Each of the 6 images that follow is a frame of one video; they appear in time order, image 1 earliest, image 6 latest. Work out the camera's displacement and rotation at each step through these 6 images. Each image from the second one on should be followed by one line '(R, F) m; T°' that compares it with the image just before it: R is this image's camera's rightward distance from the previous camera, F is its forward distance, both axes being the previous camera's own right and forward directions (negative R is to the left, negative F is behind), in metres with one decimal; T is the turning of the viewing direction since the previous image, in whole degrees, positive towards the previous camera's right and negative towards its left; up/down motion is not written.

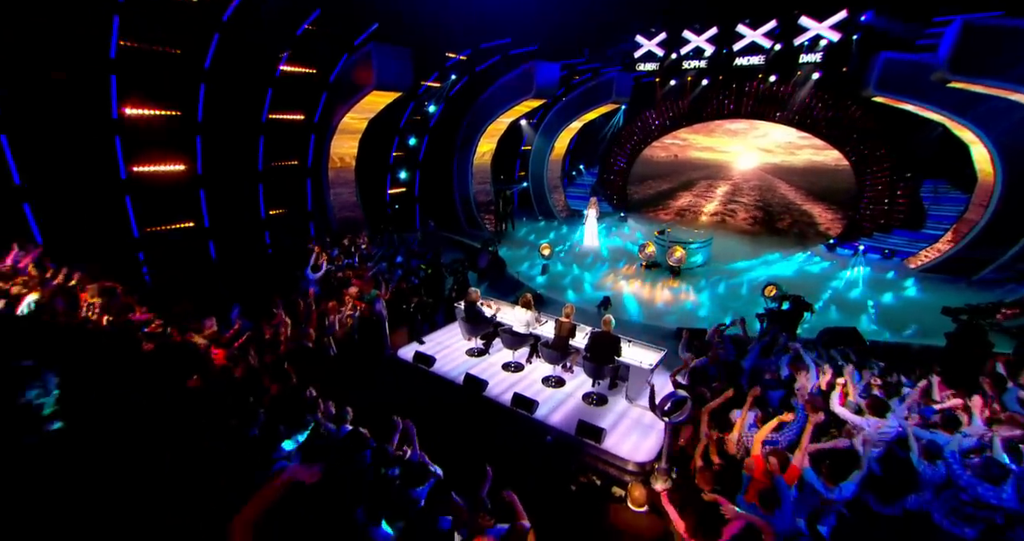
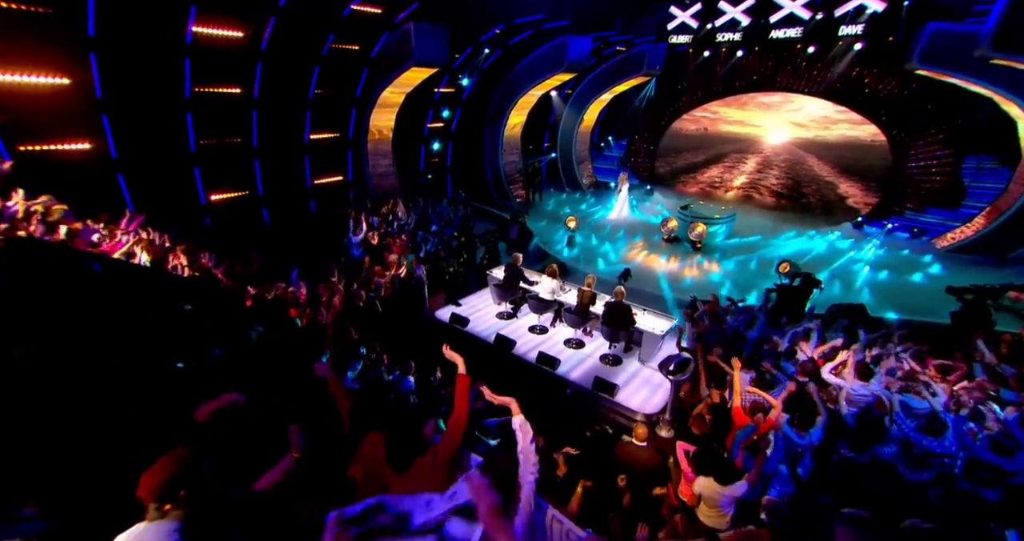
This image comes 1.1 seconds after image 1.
(0.0, -0.7) m; -3°
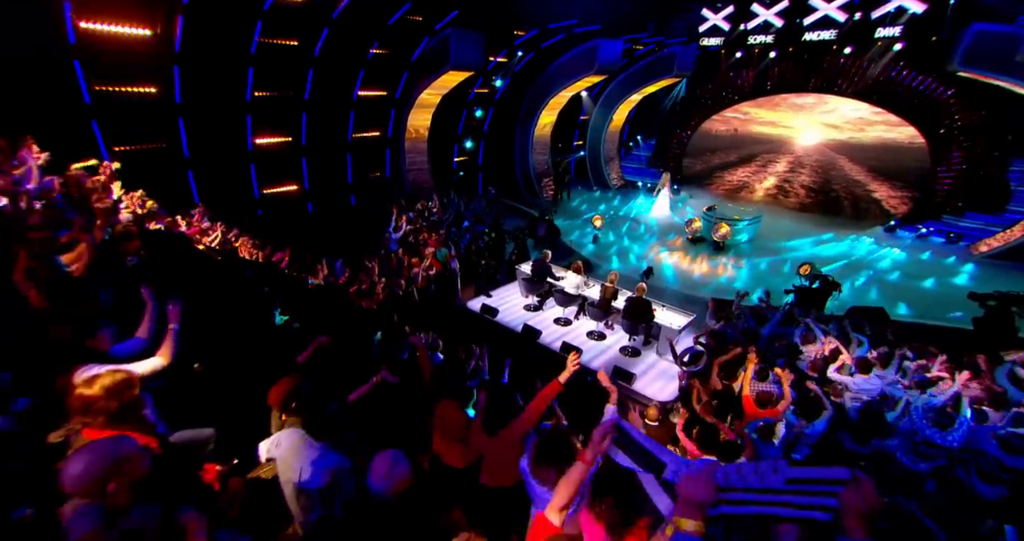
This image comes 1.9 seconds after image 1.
(0.0, -0.5) m; -3°
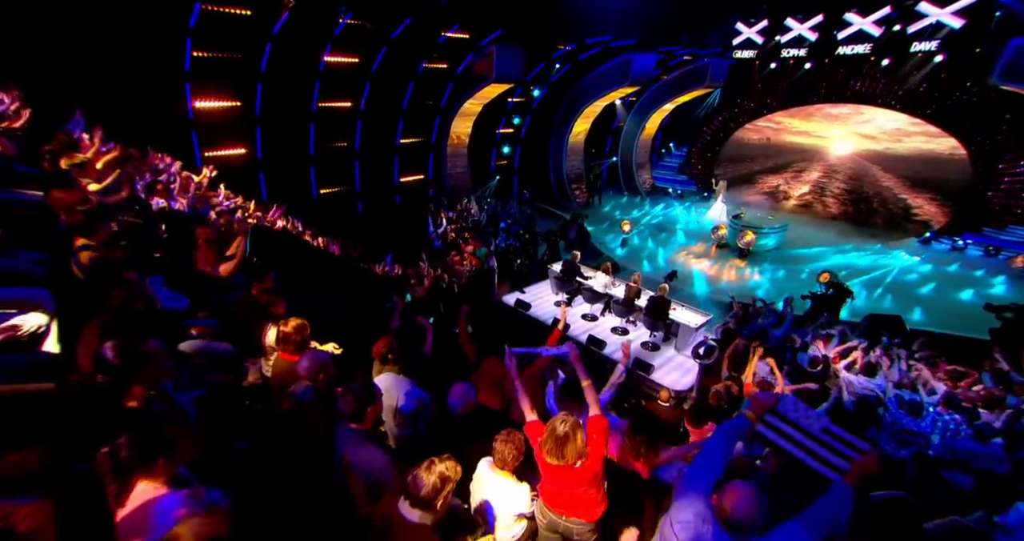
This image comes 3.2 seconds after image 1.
(-0.1, -0.8) m; -4°
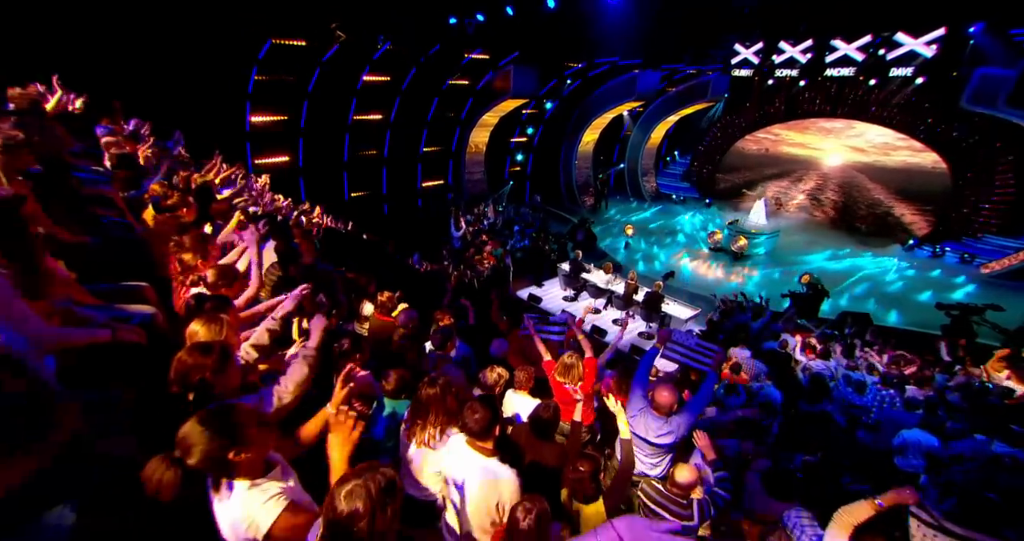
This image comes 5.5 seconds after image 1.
(-0.1, -1.2) m; -1°
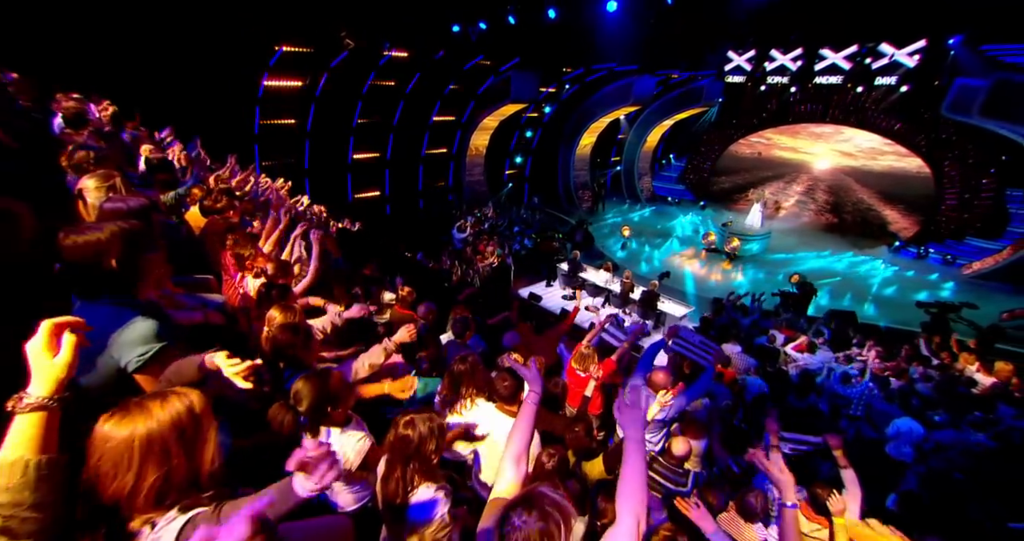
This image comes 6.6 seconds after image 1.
(-0.1, -0.4) m; +1°
